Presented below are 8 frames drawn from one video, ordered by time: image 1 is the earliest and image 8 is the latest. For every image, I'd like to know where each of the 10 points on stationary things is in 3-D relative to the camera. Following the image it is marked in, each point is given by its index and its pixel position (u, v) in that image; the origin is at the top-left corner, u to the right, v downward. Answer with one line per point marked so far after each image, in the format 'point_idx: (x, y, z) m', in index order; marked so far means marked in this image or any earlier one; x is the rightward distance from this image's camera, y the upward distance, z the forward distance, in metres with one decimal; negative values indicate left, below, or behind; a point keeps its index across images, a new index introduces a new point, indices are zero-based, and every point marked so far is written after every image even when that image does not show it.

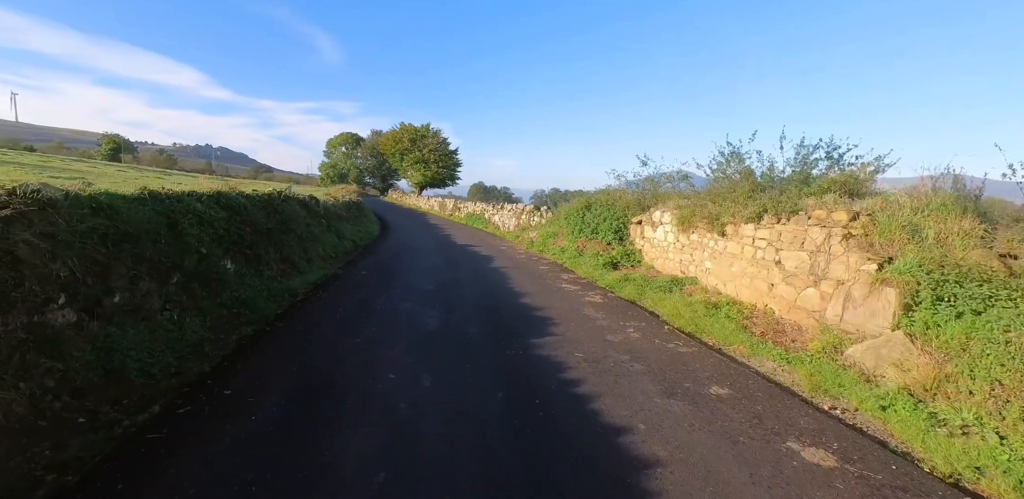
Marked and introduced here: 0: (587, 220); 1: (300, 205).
0: (+2.3, +0.9, +12.5) m
1: (-5.6, +1.2, +10.9) m
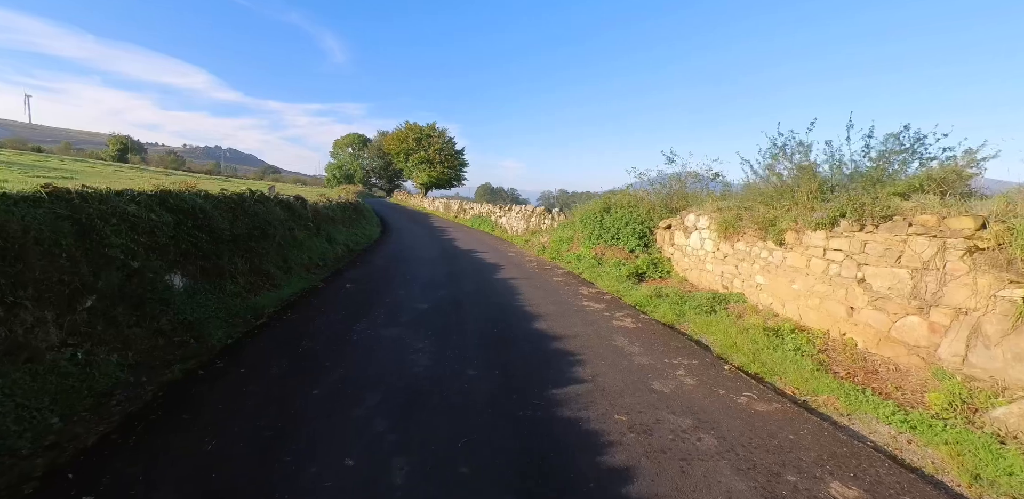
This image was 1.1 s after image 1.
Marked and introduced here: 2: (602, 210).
0: (+2.5, +0.7, +11.0) m
1: (-5.4, +1.0, +9.6) m
2: (+2.6, +1.1, +11.7) m
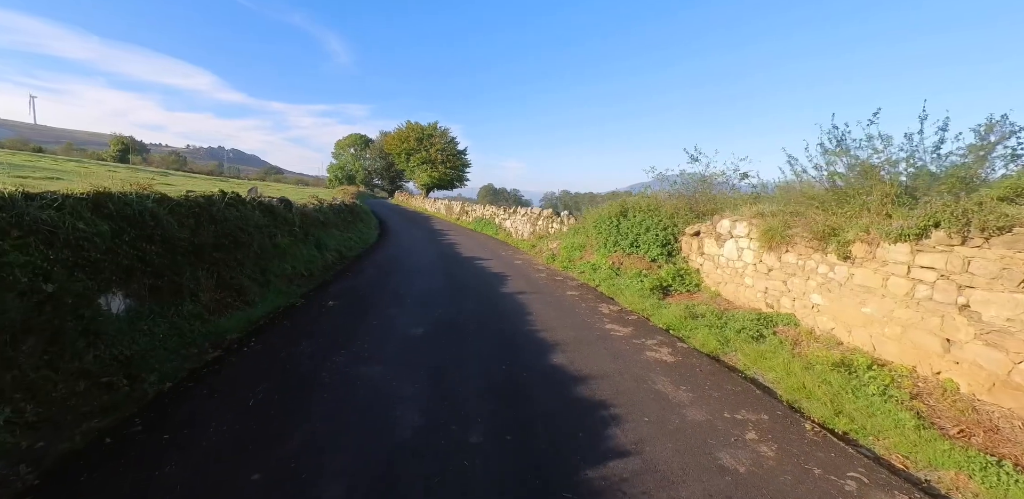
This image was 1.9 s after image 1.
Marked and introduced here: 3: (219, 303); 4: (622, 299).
0: (+2.7, +0.5, +9.9) m
1: (-5.3, +0.8, +8.6) m
2: (+2.7, +0.9, +10.6) m
3: (-4.4, -0.8, +6.1) m
4: (+2.1, -0.9, +7.7) m
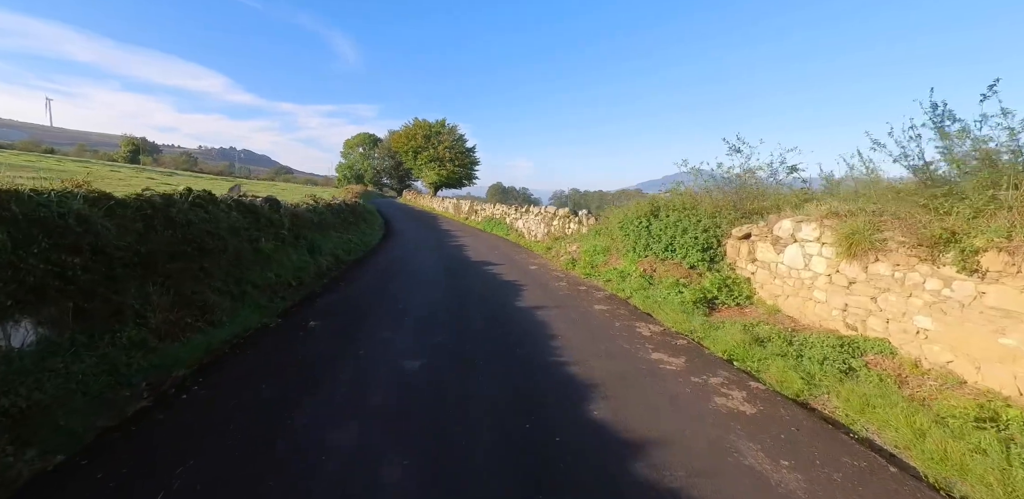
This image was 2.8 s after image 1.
0: (+3.0, +0.4, +8.7) m
1: (-5.0, +0.7, +7.5) m
2: (+3.1, +0.8, +9.3) m
3: (-4.1, -0.9, +5.0) m
4: (+2.4, -1.0, +6.5) m
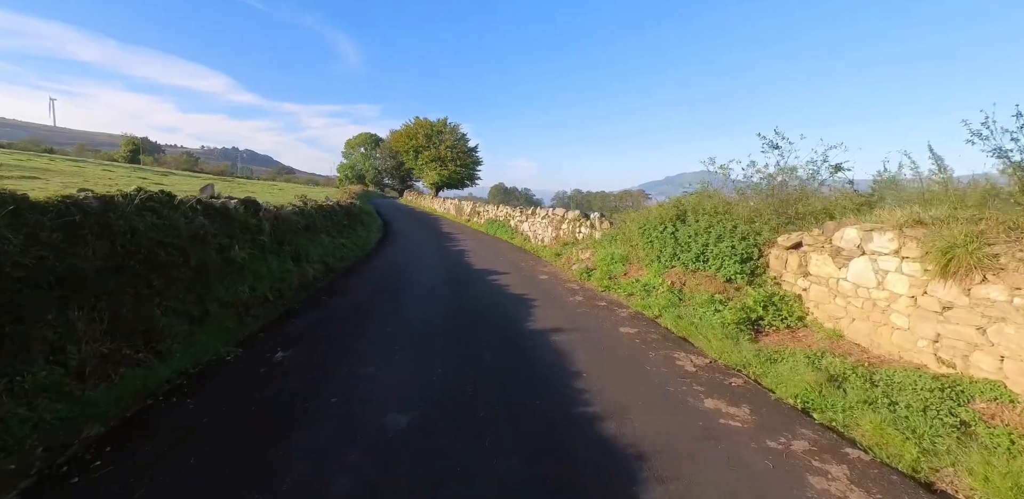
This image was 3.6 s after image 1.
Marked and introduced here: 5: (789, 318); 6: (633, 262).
0: (+3.2, +0.2, +7.6) m
1: (-4.8, +0.5, +6.5) m
2: (+3.2, +0.6, +8.2) m
3: (-4.0, -1.1, +4.0) m
4: (+2.5, -1.2, +5.4) m
5: (+4.0, -1.0, +5.9) m
6: (+2.5, -0.3, +8.6) m
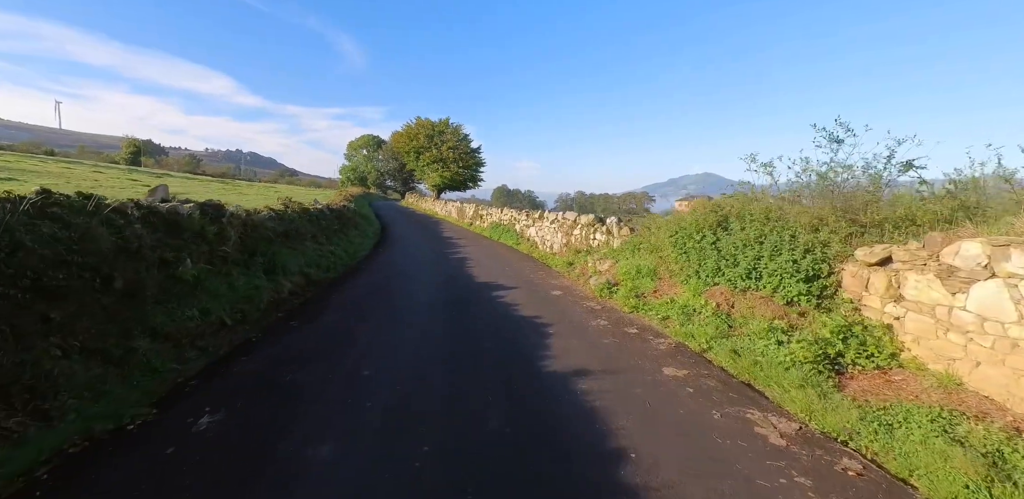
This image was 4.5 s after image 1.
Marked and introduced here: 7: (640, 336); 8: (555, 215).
0: (+3.3, 0.0, +6.3) m
1: (-4.7, +0.3, +5.2) m
2: (+3.4, +0.4, +7.0) m
3: (-3.9, -1.3, +2.8) m
4: (+2.6, -1.4, +4.1) m
5: (+4.1, -1.2, +4.6) m
6: (+2.7, -0.5, +7.3) m
7: (+1.7, -1.2, +5.6) m
8: (+1.4, +1.1, +13.2) m
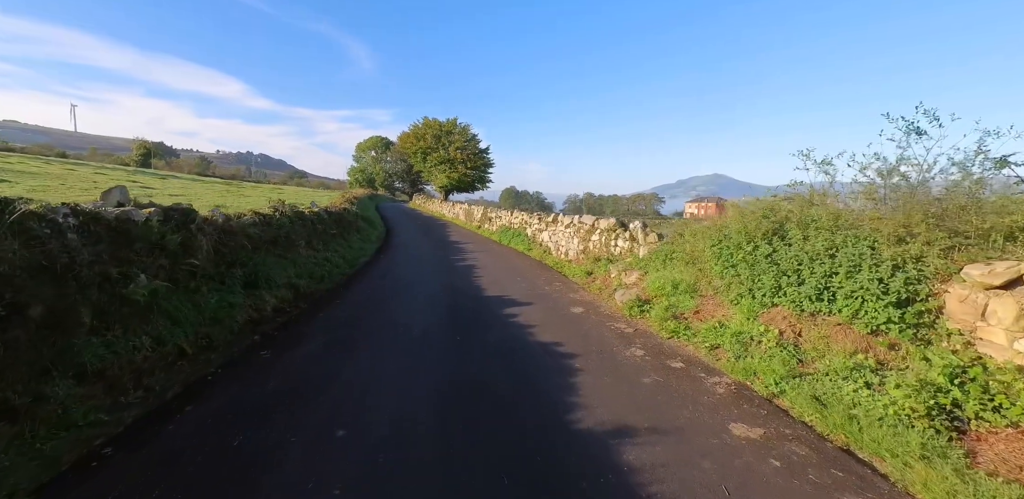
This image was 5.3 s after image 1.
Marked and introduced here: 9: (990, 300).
0: (+3.5, -0.2, +5.2) m
1: (-4.5, +0.2, +4.3) m
2: (+3.6, +0.2, +5.9) m
3: (-3.7, -1.4, +1.8) m
4: (+2.8, -1.6, +3.1) m
5: (+4.3, -1.3, +3.5) m
6: (+2.9, -0.7, +6.2) m
7: (+1.9, -1.3, +4.5) m
8: (+1.8, +0.9, +12.2) m
9: (+4.6, -0.5, +4.0) m
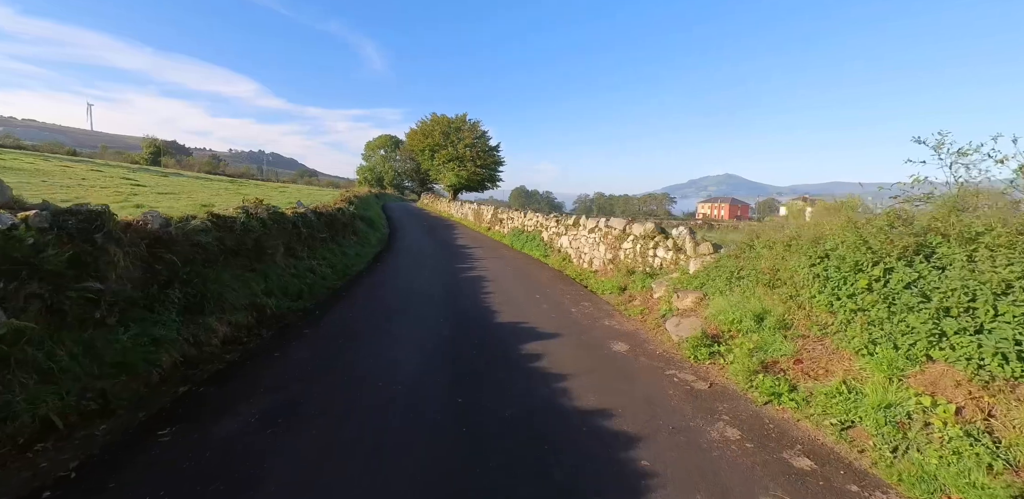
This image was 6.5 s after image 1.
0: (+3.8, -0.4, +3.5) m
1: (-4.3, 0.0, +2.7) m
2: (+3.9, 0.0, +4.1) m
3: (-3.6, -1.6, +0.2) m
4: (+3.0, -1.8, +1.3) m
5: (+4.5, -1.6, +1.8) m
6: (+3.2, -0.9, +4.5) m
7: (+2.1, -1.6, +2.8) m
8: (+2.1, +0.7, +10.5) m
9: (+4.8, -0.7, +2.2) m
